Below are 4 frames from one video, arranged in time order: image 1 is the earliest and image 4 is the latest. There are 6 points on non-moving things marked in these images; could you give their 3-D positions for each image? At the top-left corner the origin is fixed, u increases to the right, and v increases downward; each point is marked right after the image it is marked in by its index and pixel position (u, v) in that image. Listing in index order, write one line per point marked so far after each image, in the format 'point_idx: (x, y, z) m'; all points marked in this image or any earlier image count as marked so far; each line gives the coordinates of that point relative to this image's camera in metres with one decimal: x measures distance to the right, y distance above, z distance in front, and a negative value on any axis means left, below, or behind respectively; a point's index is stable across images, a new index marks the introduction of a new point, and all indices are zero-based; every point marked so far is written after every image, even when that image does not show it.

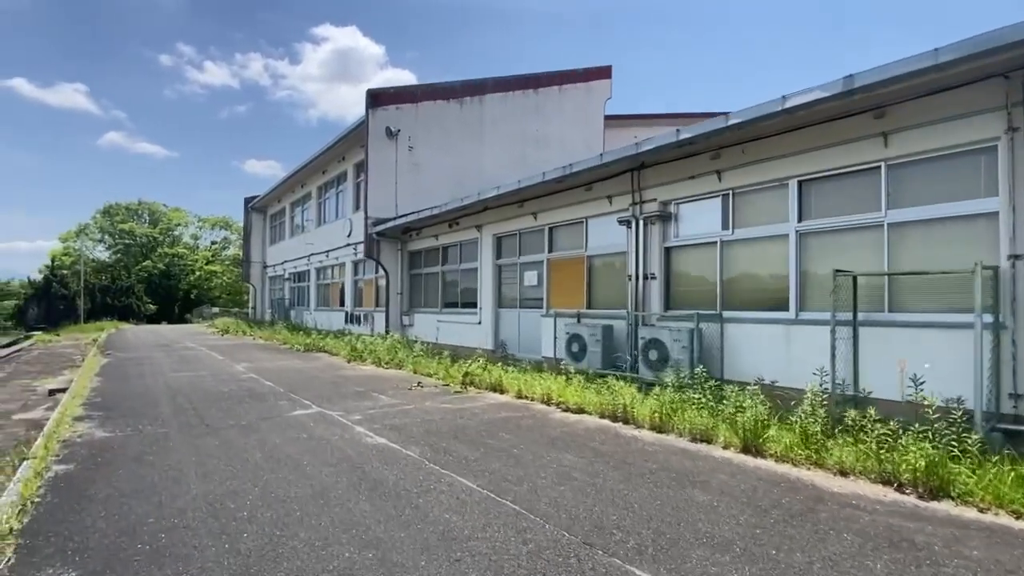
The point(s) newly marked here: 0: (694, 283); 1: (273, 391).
0: (+3.2, +0.1, +9.5) m
1: (-4.2, -1.8, +9.6) m
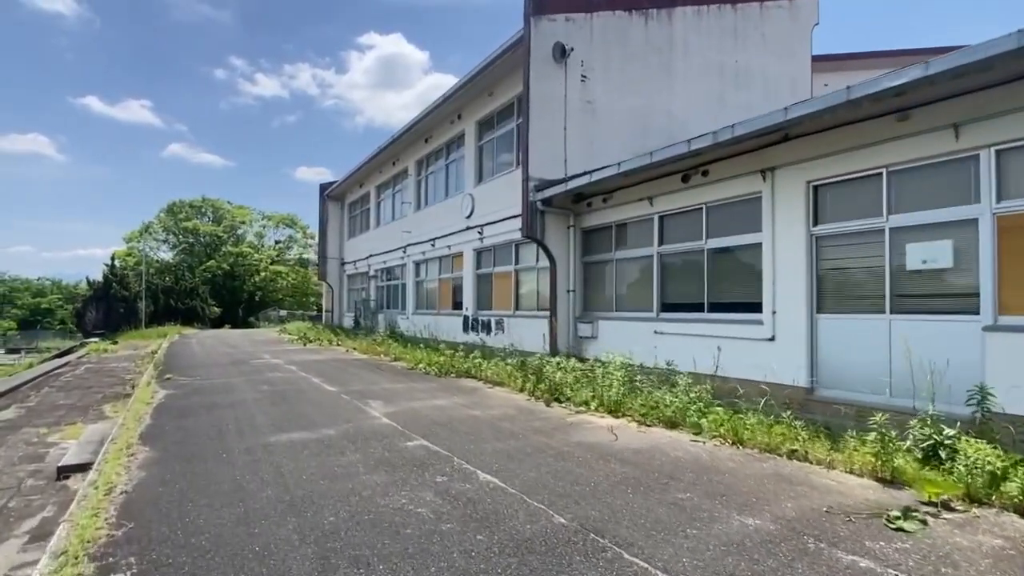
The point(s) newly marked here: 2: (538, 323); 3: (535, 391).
0: (+7.6, +0.3, +3.0) m
1: (+0.3, -1.7, +3.7) m
2: (+0.7, -0.9, +13.3) m
3: (+0.4, -1.7, +9.2) m
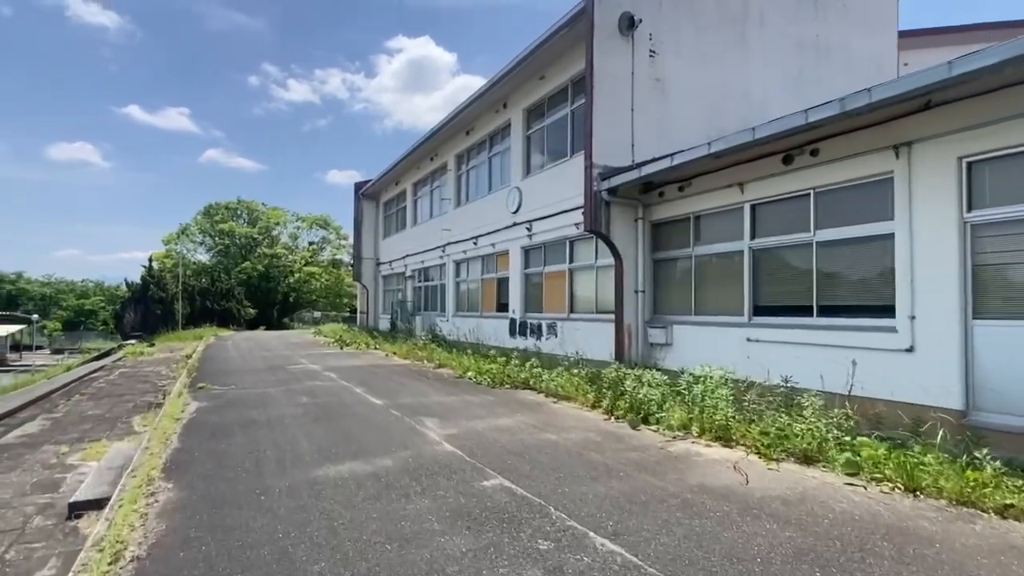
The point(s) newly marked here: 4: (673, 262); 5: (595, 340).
0: (+8.4, +0.3, +1.4) m
1: (+1.1, -1.7, +2.4) m
2: (+2.0, -0.9, +12.0) m
3: (+1.5, -1.7, +7.9) m
4: (+3.2, +0.5, +10.9) m
5: (+1.8, -1.2, +12.4) m
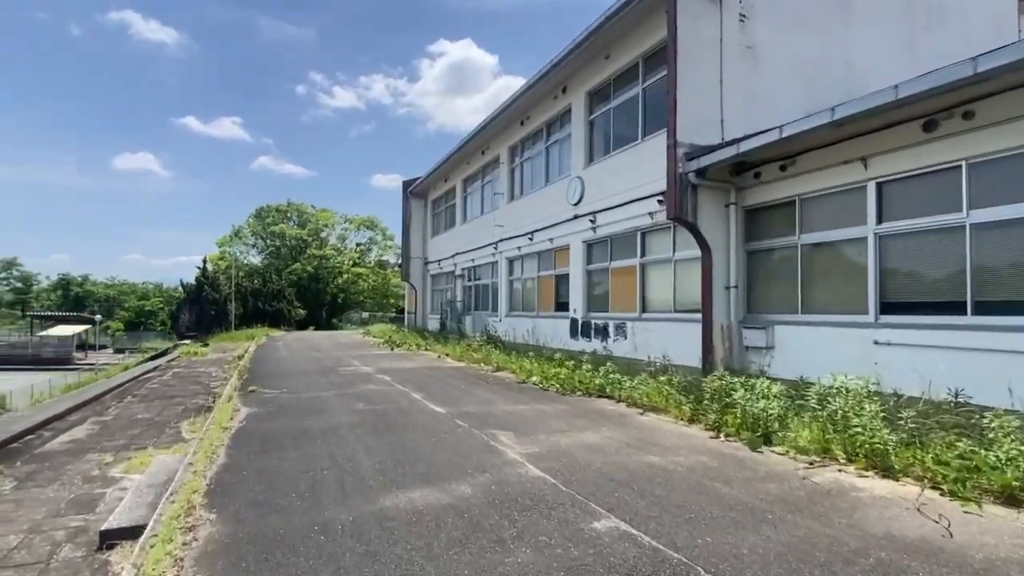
0: (+8.9, +0.4, -0.3) m
1: (+1.8, -1.6, +1.2) m
2: (+3.3, -0.8, +10.7) m
3: (+2.5, -1.6, +6.7) m
4: (+4.4, +0.6, +9.6) m
5: (+3.2, -1.1, +11.2) m
